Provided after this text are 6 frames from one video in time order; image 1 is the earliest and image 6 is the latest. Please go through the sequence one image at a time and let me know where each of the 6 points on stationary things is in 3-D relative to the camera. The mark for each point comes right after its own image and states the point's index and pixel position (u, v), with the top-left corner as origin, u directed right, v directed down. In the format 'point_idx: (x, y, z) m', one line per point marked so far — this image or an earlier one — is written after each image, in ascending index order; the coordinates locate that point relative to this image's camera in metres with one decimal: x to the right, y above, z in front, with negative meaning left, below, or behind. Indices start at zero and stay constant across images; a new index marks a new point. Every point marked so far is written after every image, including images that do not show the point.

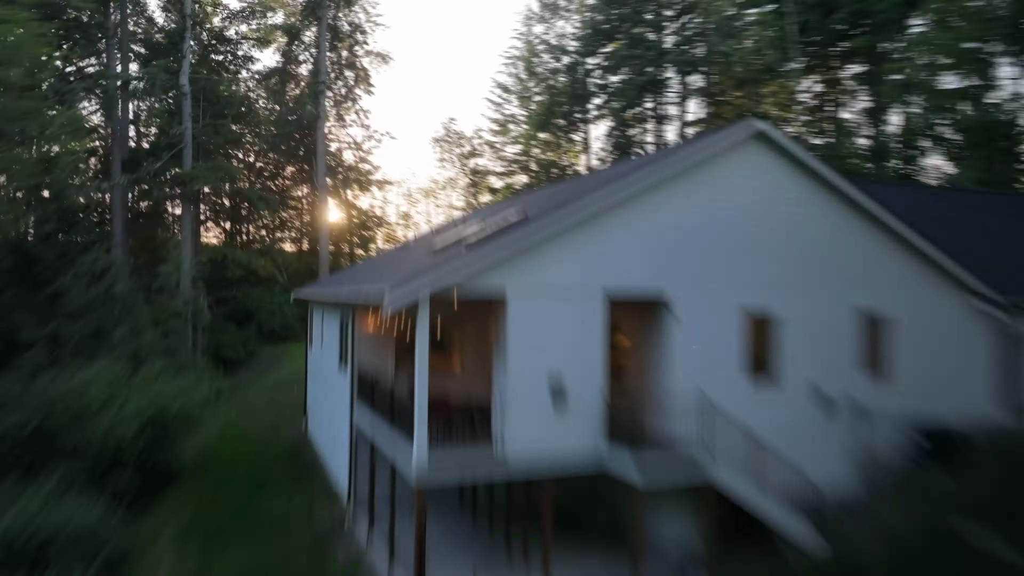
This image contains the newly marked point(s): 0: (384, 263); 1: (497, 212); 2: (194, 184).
0: (-3.0, +0.4, +12.9) m
1: (-0.8, +1.6, +13.8) m
2: (-10.1, +3.3, +19.8) m
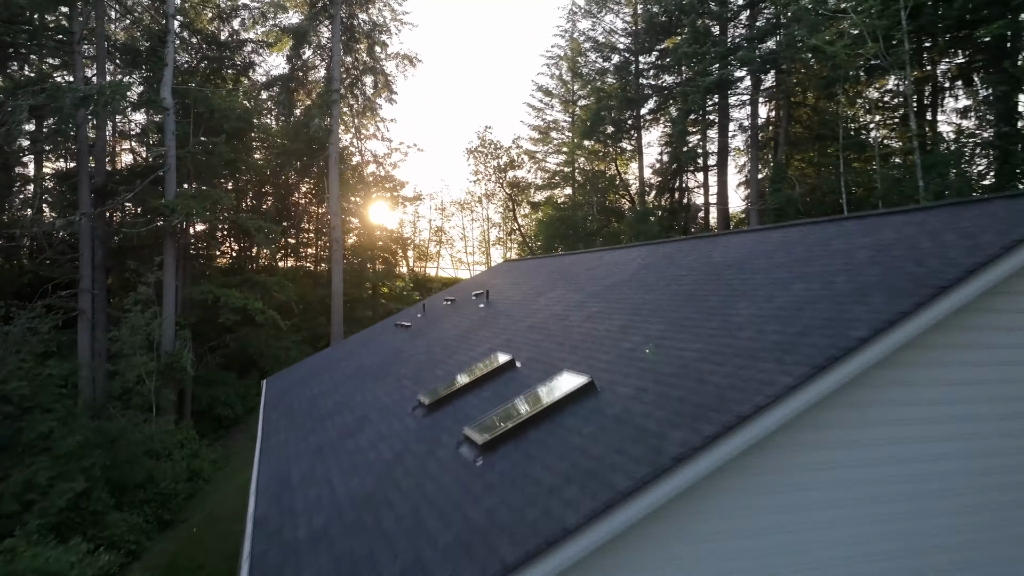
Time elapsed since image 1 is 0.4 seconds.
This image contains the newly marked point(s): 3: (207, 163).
0: (-2.4, -1.0, +9.2) m
1: (-0.1, +0.2, +10.0) m
2: (-8.9, +1.9, +16.6) m
3: (-9.6, +3.9, +19.6) m
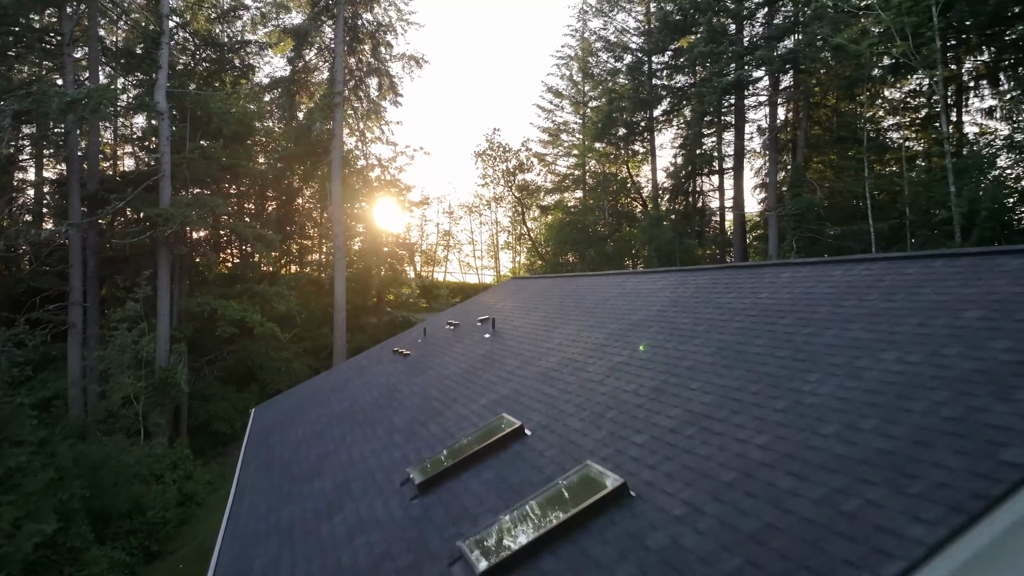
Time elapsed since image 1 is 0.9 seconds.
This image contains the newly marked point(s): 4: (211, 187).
0: (-2.3, -1.3, +8.4) m
1: (+0.1, -0.2, +9.2) m
2: (-8.7, +1.6, +15.9) m
3: (-9.3, +3.6, +18.9) m
4: (-9.4, +3.1, +19.5) m
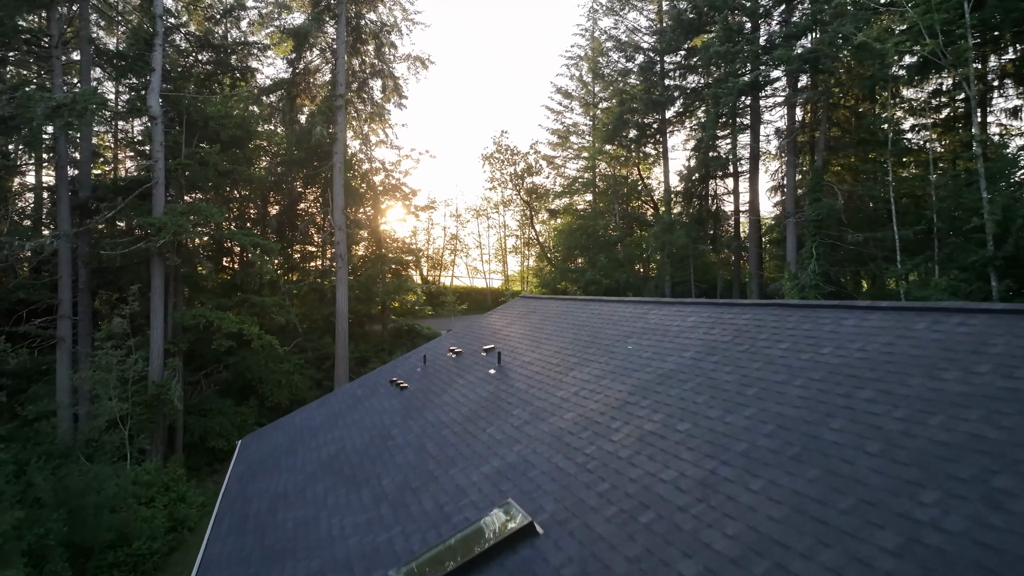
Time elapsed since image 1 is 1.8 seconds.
0: (-2.2, -1.6, +7.7) m
1: (+0.2, -0.5, +8.4) m
2: (-8.5, +1.3, +15.2) m
3: (-9.1, +3.2, +18.2) m
4: (-9.2, +2.8, +18.8) m
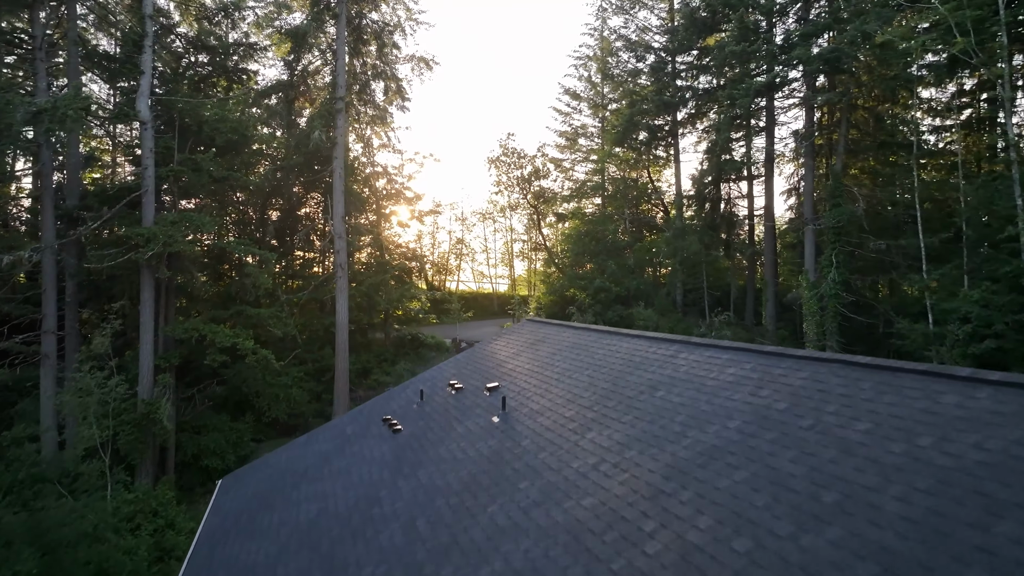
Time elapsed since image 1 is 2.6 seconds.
0: (-2.1, -1.9, +6.9) m
1: (+0.3, -0.8, +7.5) m
2: (-8.4, +1.0, +14.5) m
3: (-8.9, +2.9, +17.5) m
4: (-9.0, +2.5, +18.1) m
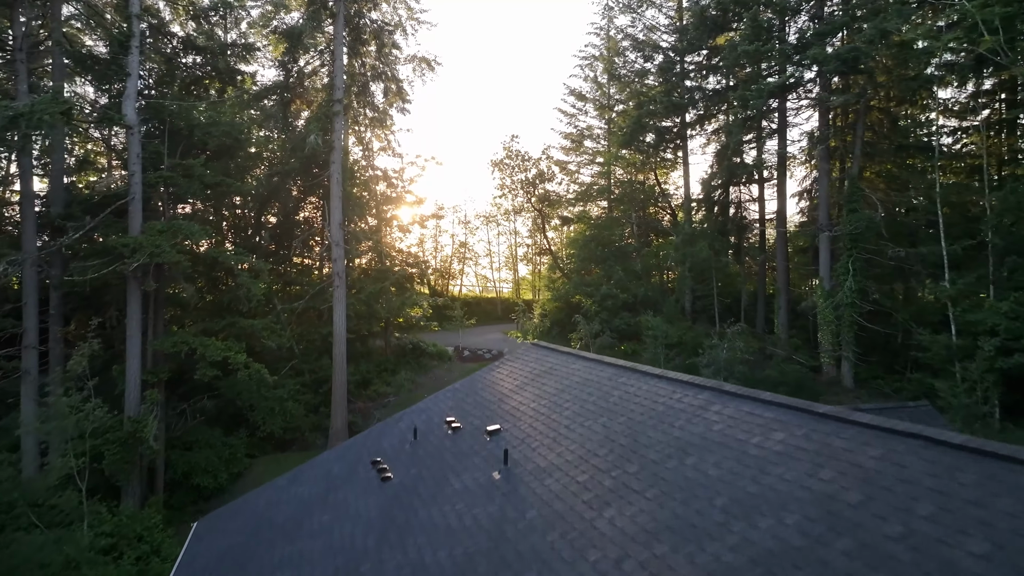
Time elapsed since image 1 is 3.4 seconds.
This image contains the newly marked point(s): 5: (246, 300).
0: (-2.1, -2.2, +6.1) m
1: (+0.3, -1.1, +6.8) m
2: (-8.3, +0.7, +13.8) m
3: (-8.8, +2.6, +16.8) m
4: (-8.9, +2.2, +17.4) m
5: (-7.3, -0.3, +17.0) m
